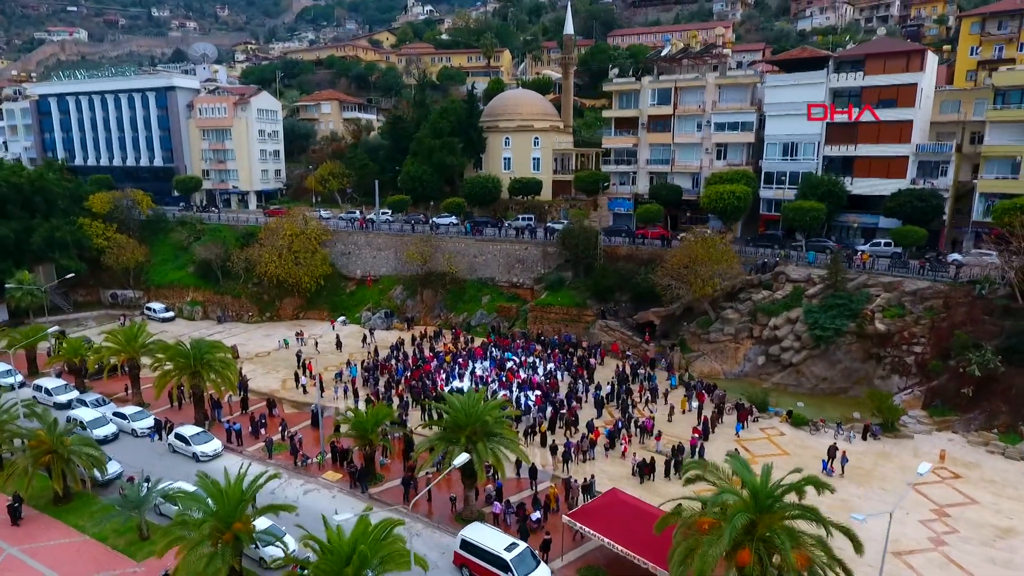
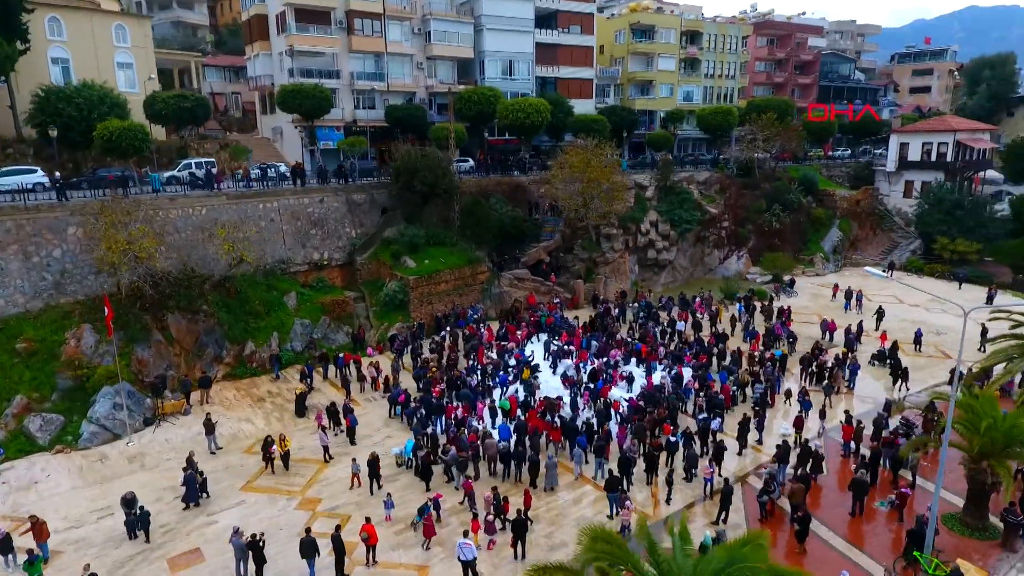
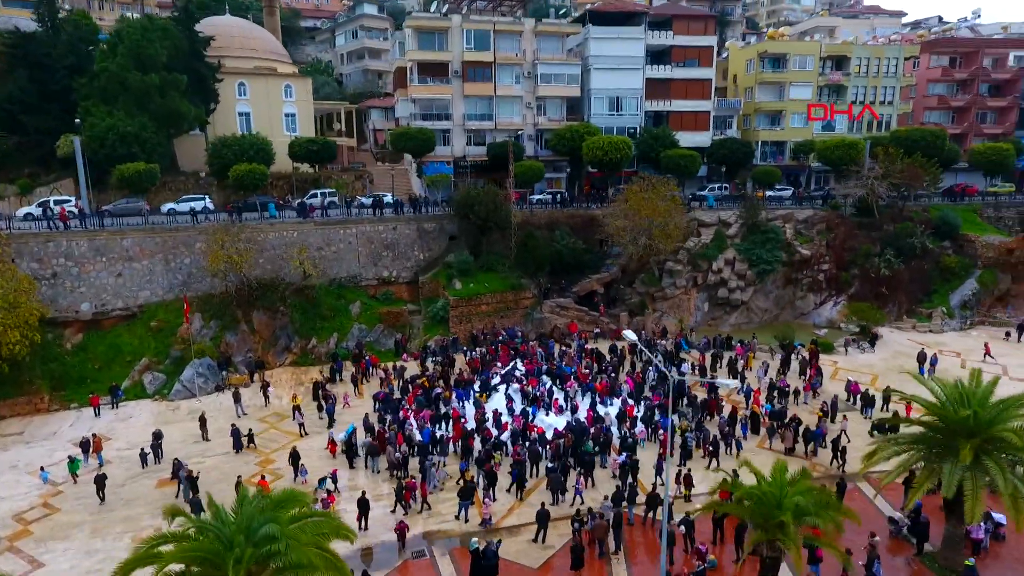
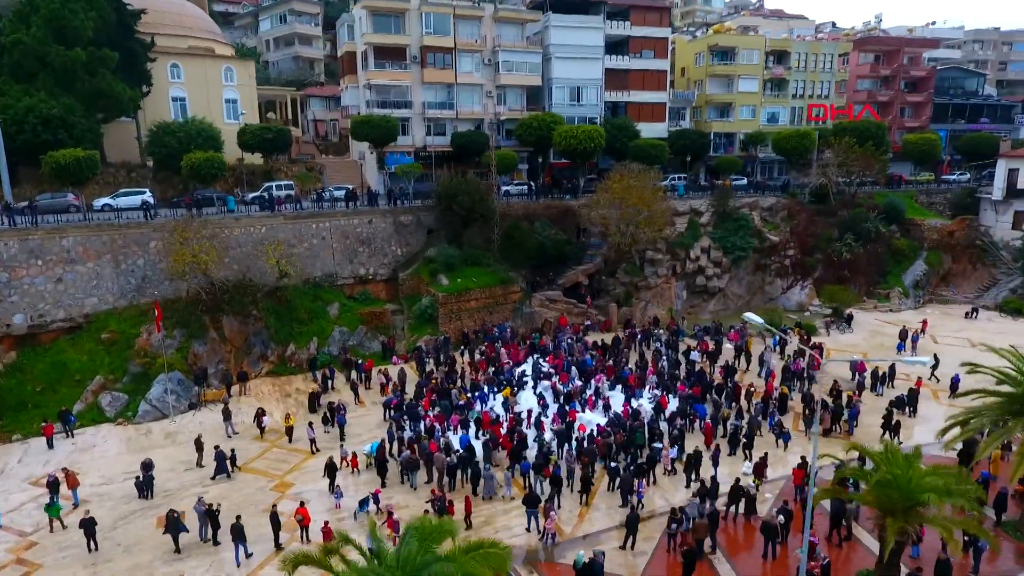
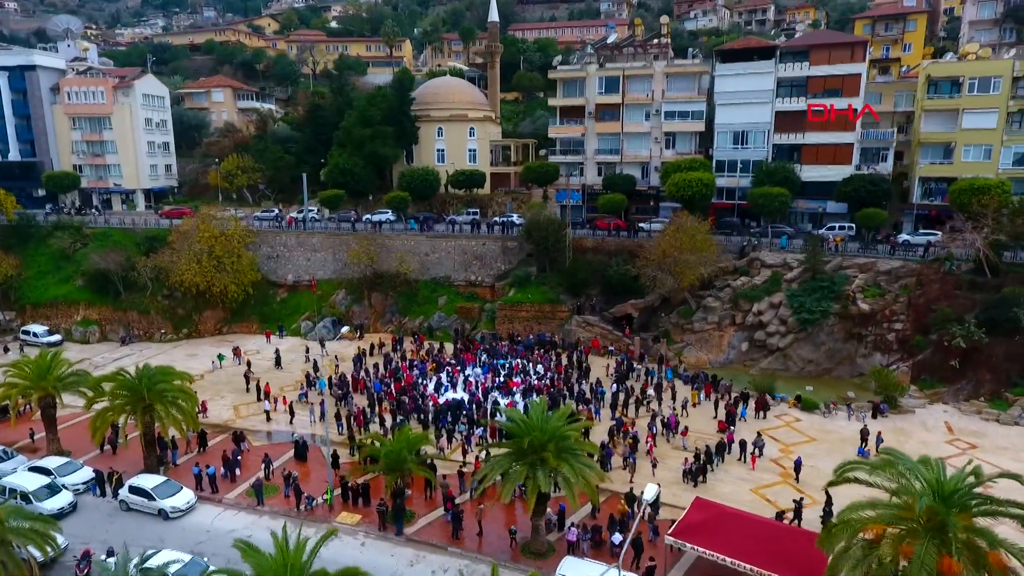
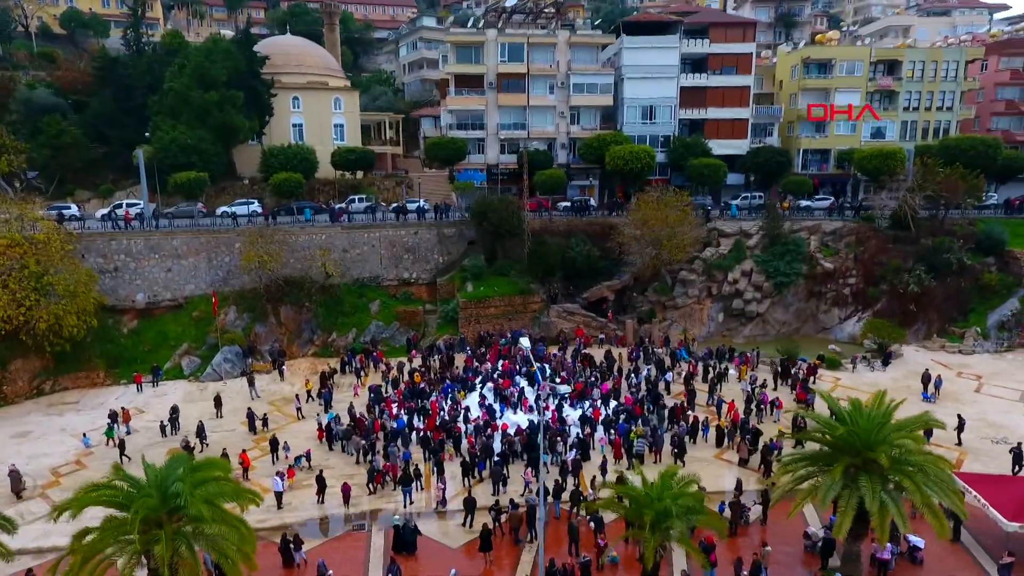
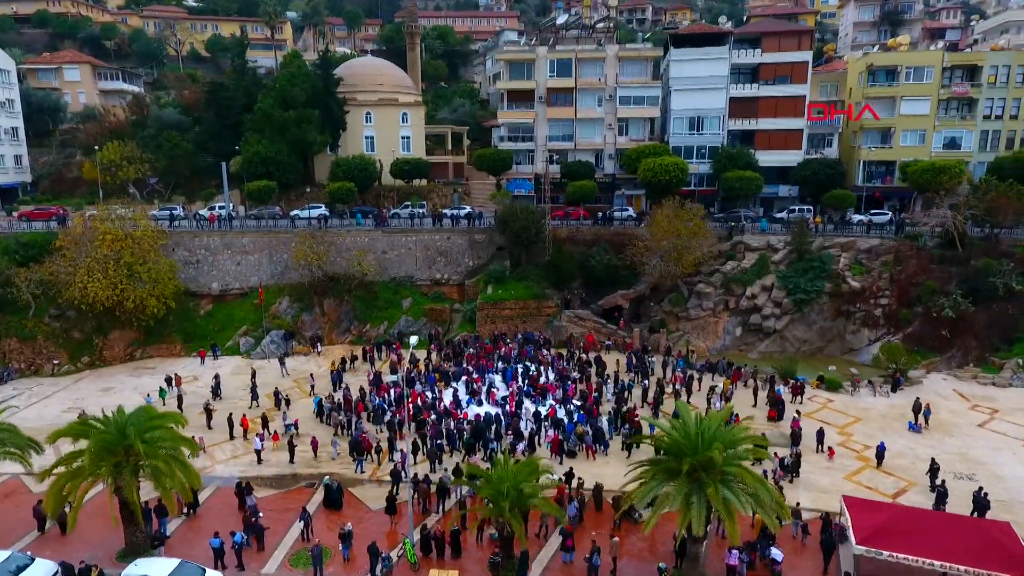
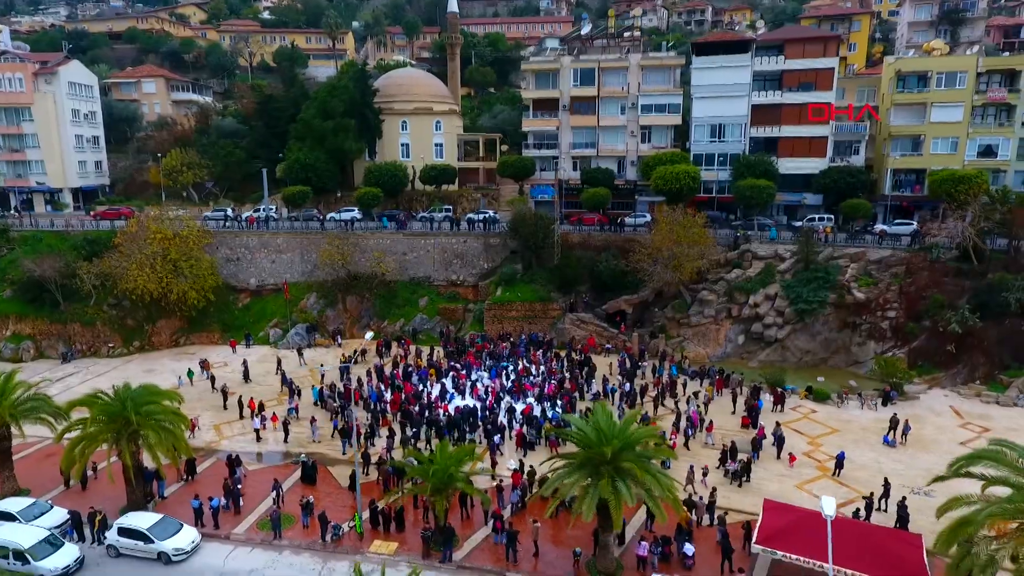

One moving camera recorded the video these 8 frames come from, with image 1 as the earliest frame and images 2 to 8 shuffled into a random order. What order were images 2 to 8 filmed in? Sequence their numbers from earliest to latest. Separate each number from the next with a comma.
5, 8, 7, 6, 3, 4, 2
